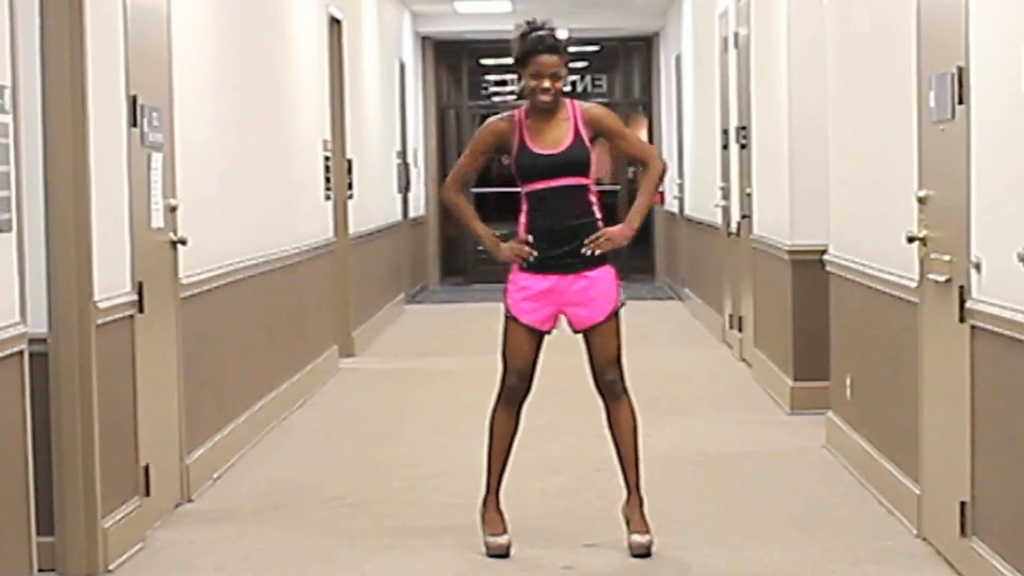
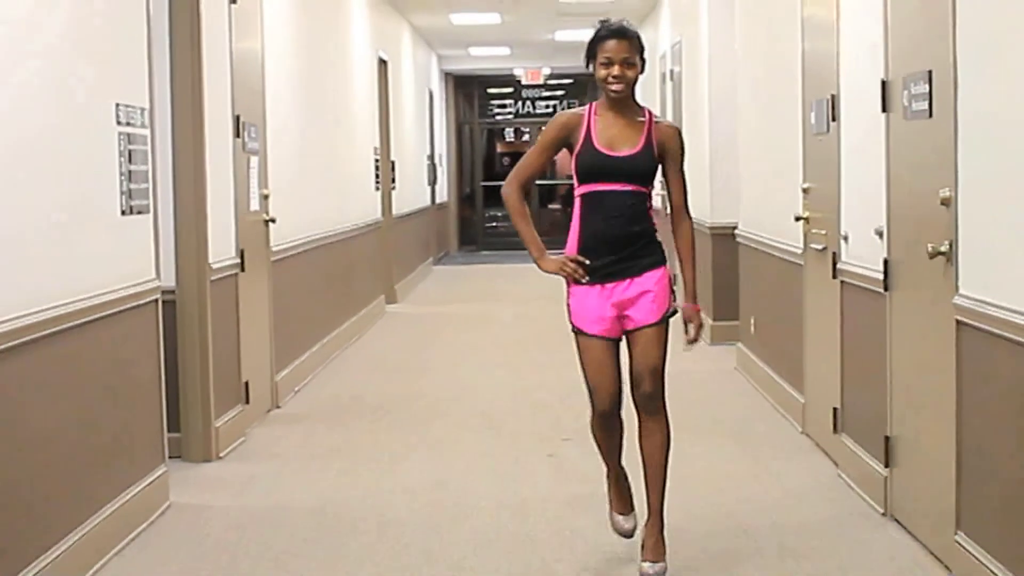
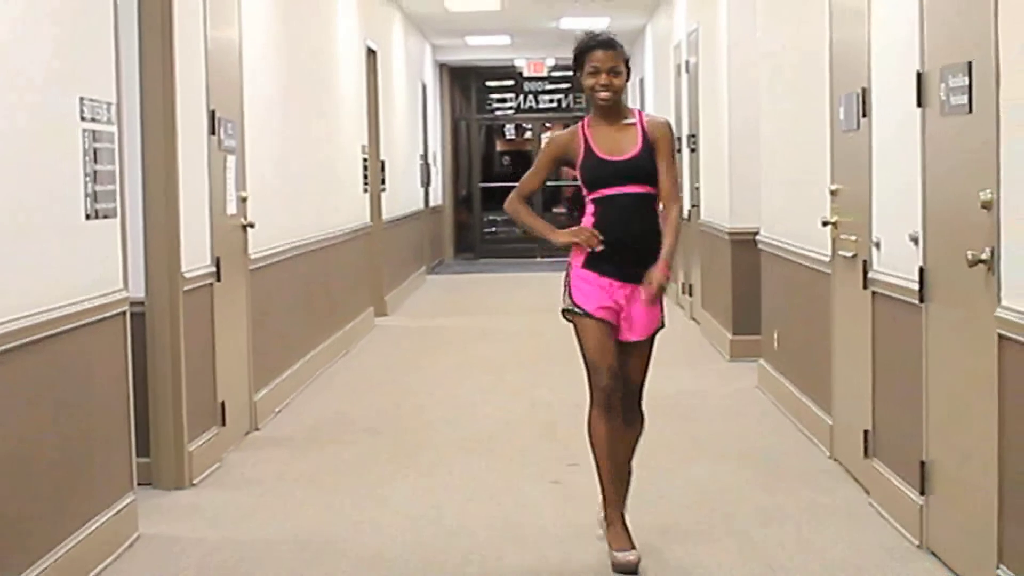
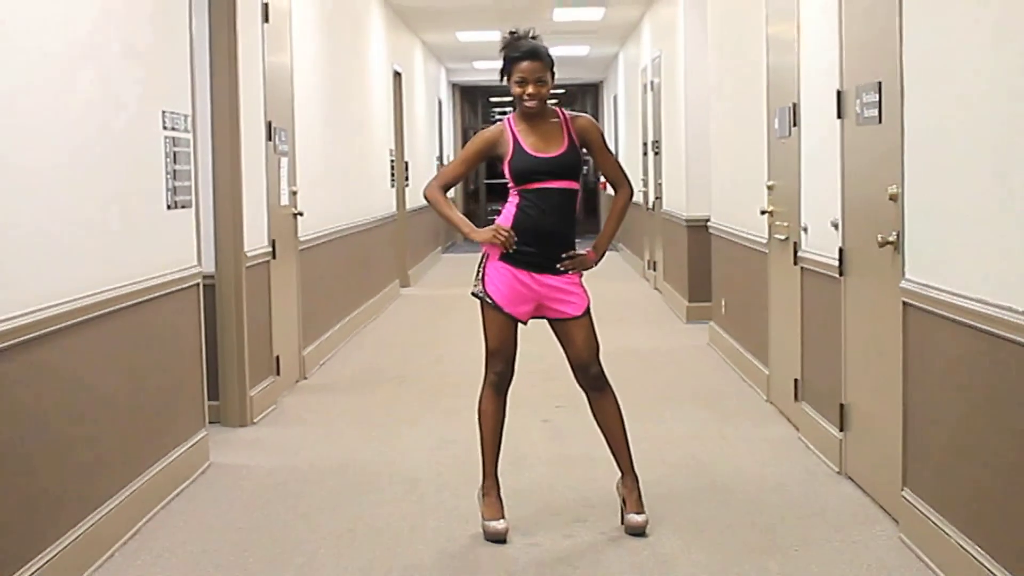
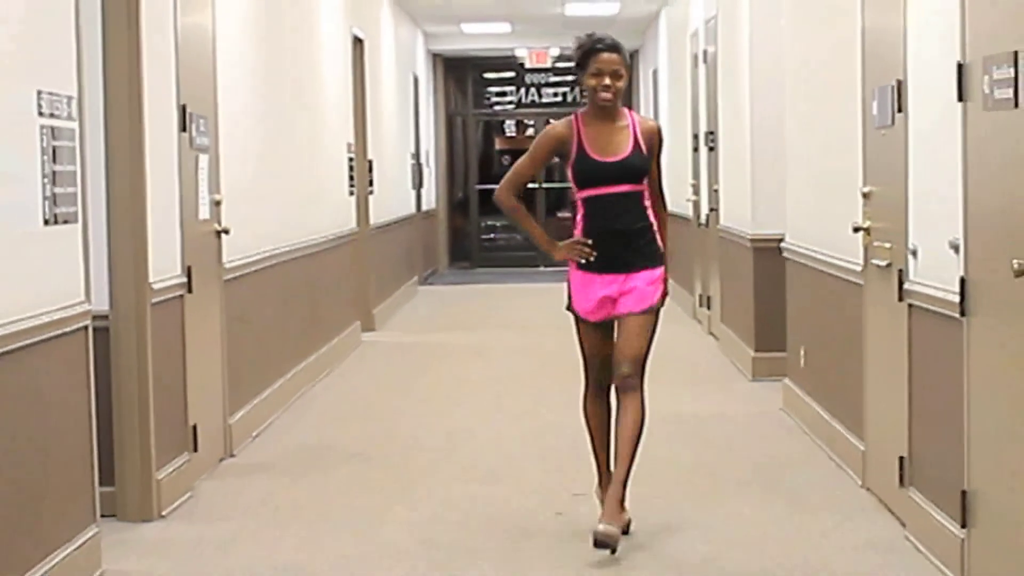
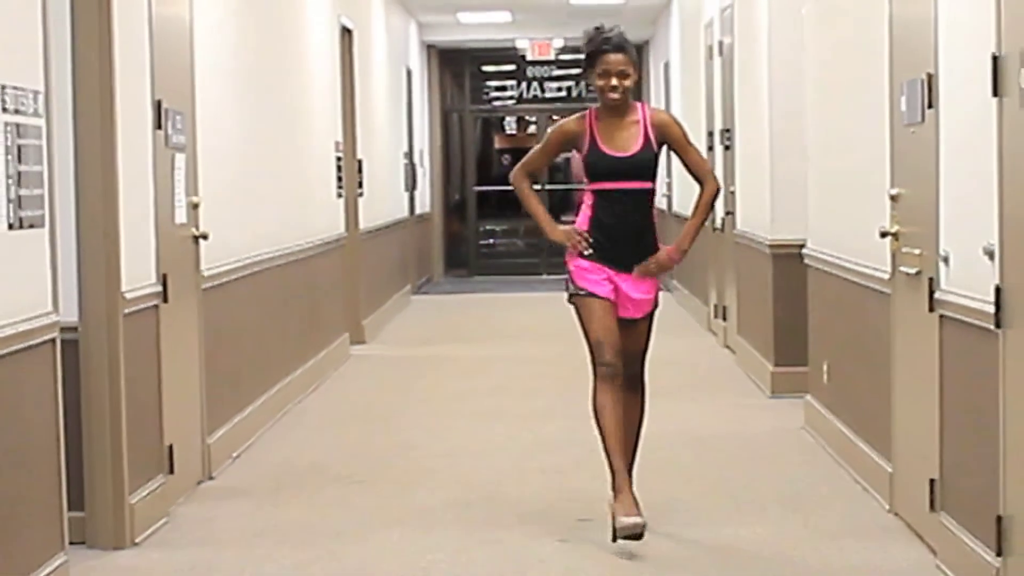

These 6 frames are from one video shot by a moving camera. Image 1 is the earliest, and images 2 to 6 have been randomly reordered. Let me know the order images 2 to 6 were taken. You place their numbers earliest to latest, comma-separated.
6, 5, 3, 2, 4
